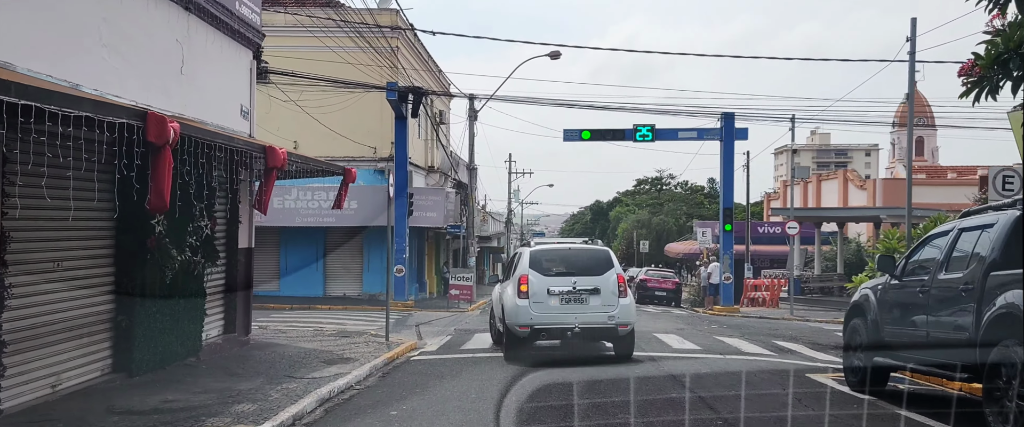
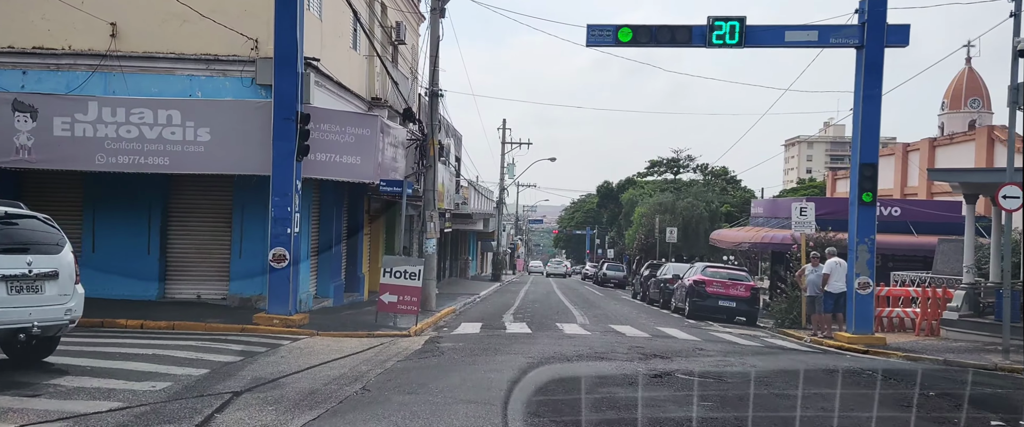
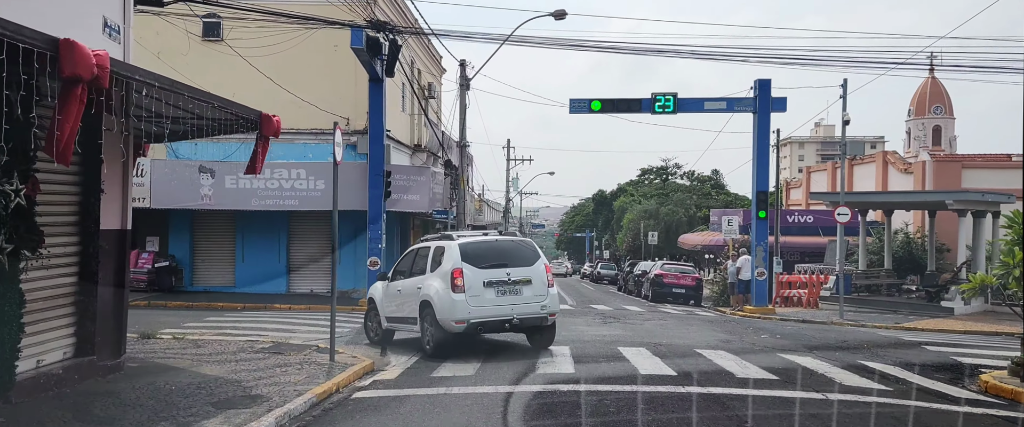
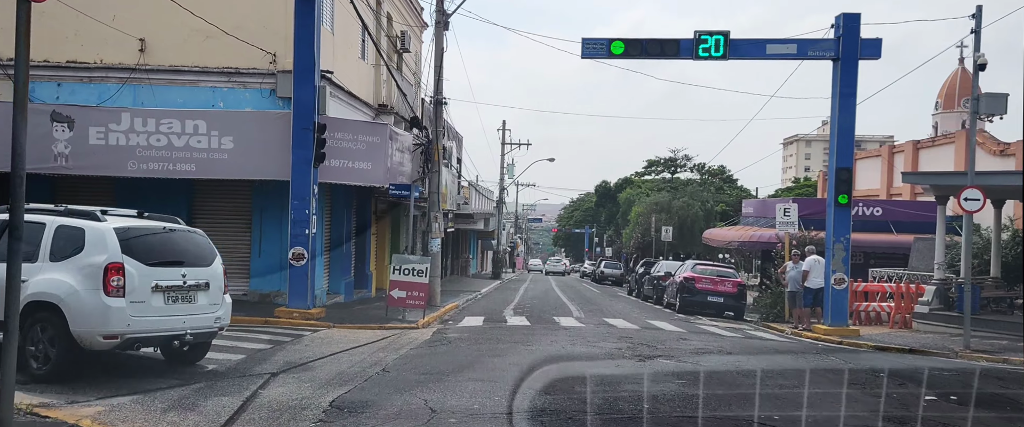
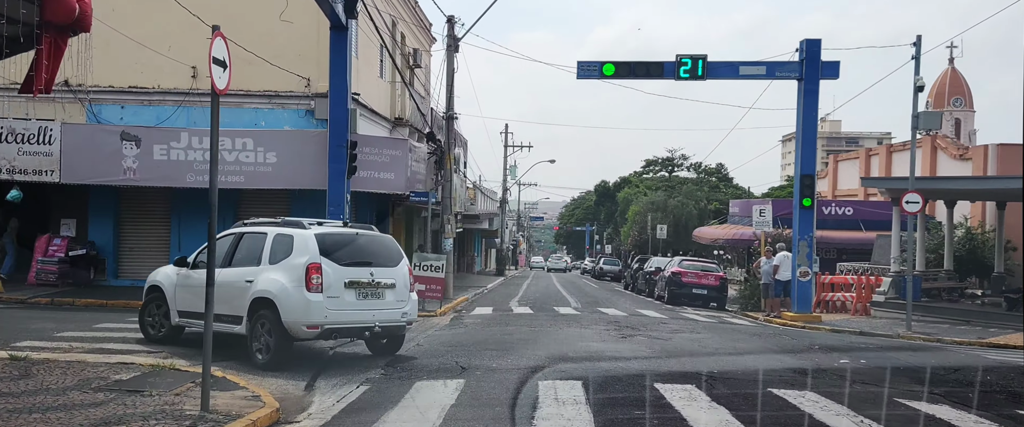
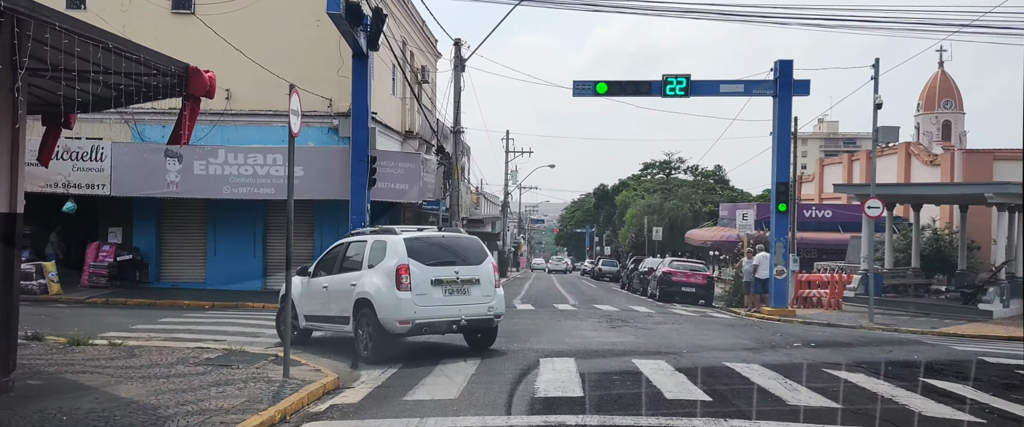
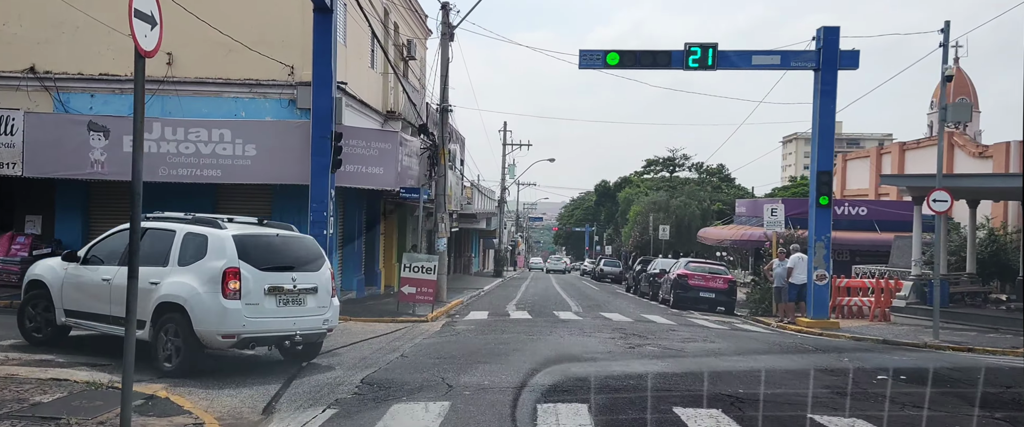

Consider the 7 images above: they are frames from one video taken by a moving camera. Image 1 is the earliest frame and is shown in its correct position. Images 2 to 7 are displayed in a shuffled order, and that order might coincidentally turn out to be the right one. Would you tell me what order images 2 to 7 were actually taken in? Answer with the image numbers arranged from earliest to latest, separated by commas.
3, 6, 5, 7, 4, 2
